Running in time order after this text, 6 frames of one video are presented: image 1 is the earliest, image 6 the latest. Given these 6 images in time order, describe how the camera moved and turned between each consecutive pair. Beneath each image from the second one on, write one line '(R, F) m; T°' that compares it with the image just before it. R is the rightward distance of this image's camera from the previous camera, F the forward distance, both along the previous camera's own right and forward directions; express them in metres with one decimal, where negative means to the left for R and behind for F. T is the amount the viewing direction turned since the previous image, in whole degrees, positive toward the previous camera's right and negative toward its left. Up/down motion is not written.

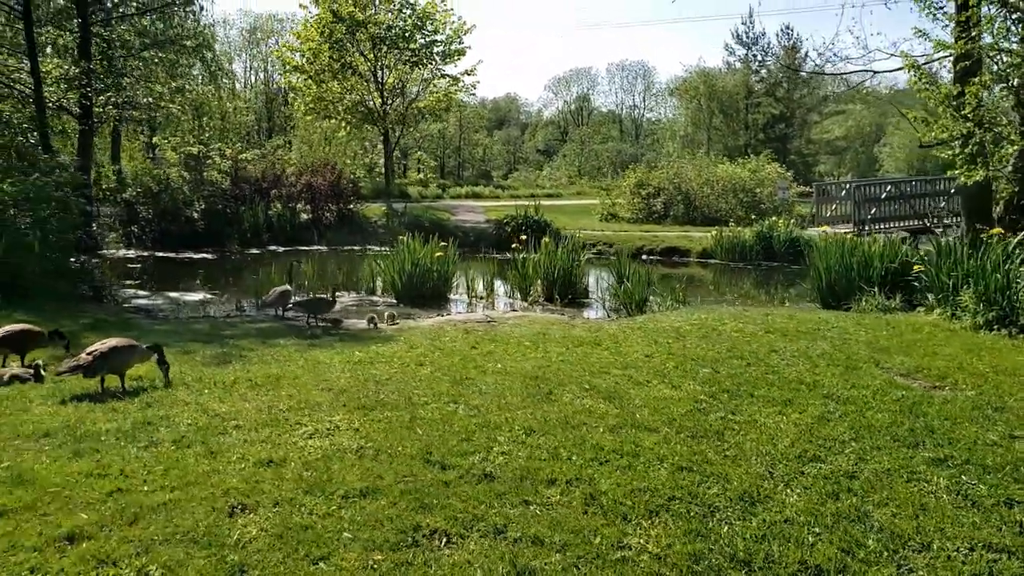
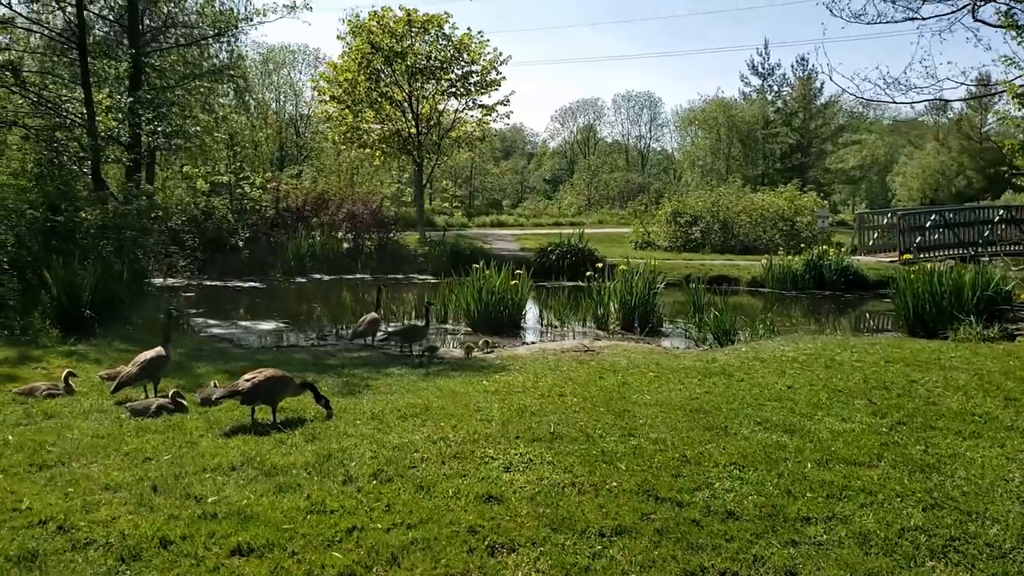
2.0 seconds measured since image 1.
(-1.3, +0.1) m; -1°
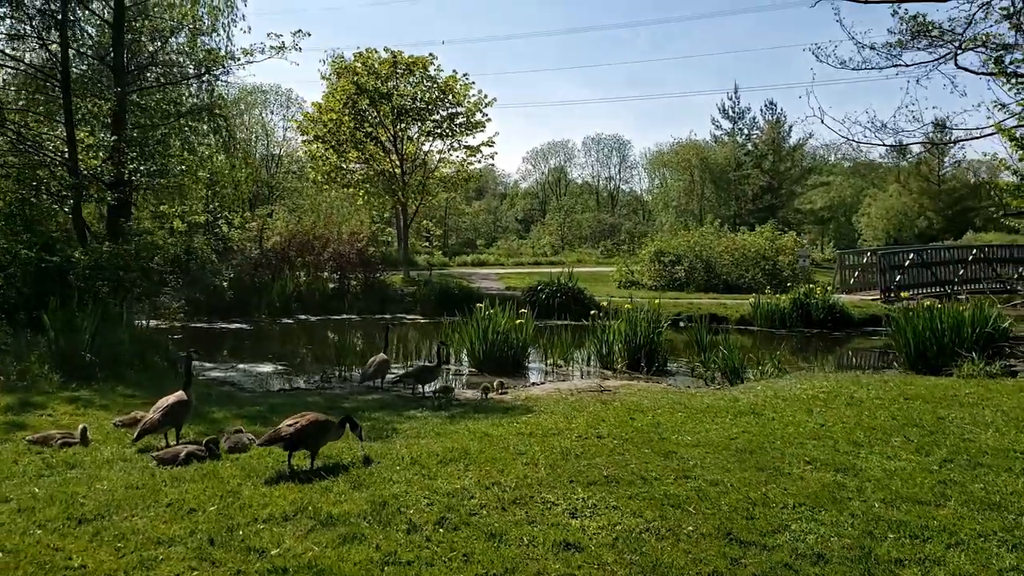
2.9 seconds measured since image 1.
(-0.6, +0.1) m; +2°
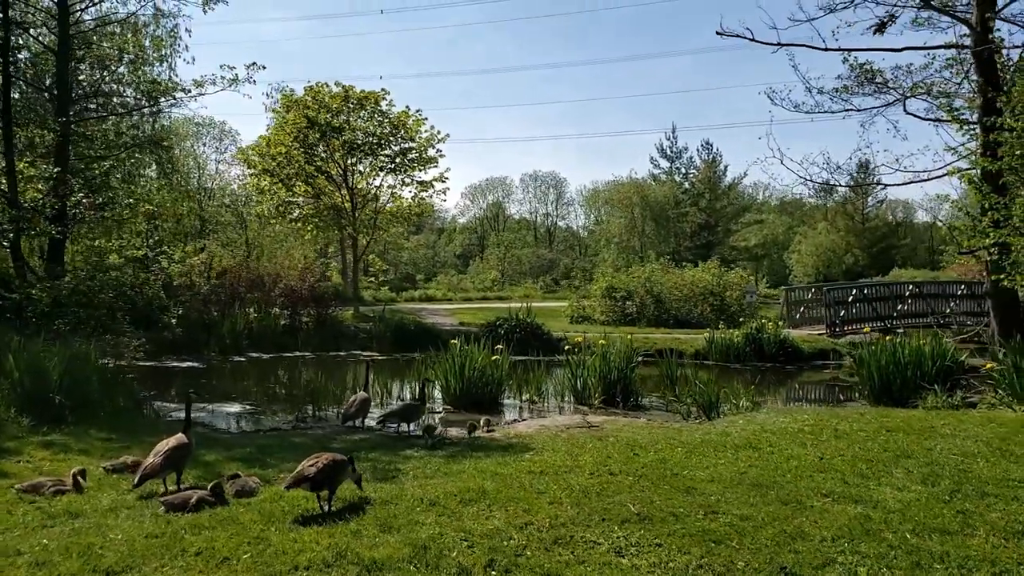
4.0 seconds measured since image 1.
(-0.7, 0.0) m; +4°
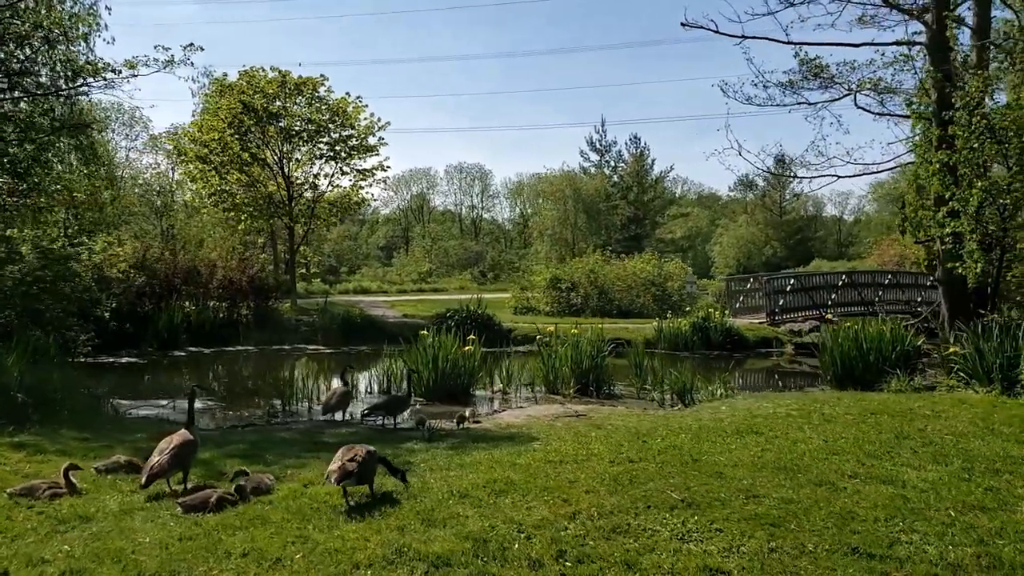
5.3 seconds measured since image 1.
(-0.8, +0.2) m; +5°
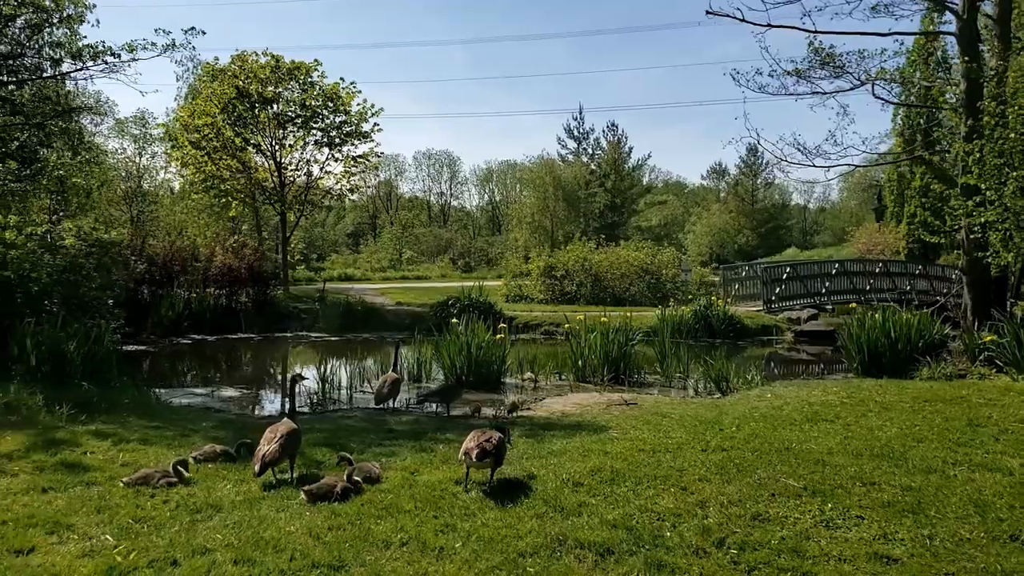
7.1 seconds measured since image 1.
(-1.1, 0.0) m; +2°
